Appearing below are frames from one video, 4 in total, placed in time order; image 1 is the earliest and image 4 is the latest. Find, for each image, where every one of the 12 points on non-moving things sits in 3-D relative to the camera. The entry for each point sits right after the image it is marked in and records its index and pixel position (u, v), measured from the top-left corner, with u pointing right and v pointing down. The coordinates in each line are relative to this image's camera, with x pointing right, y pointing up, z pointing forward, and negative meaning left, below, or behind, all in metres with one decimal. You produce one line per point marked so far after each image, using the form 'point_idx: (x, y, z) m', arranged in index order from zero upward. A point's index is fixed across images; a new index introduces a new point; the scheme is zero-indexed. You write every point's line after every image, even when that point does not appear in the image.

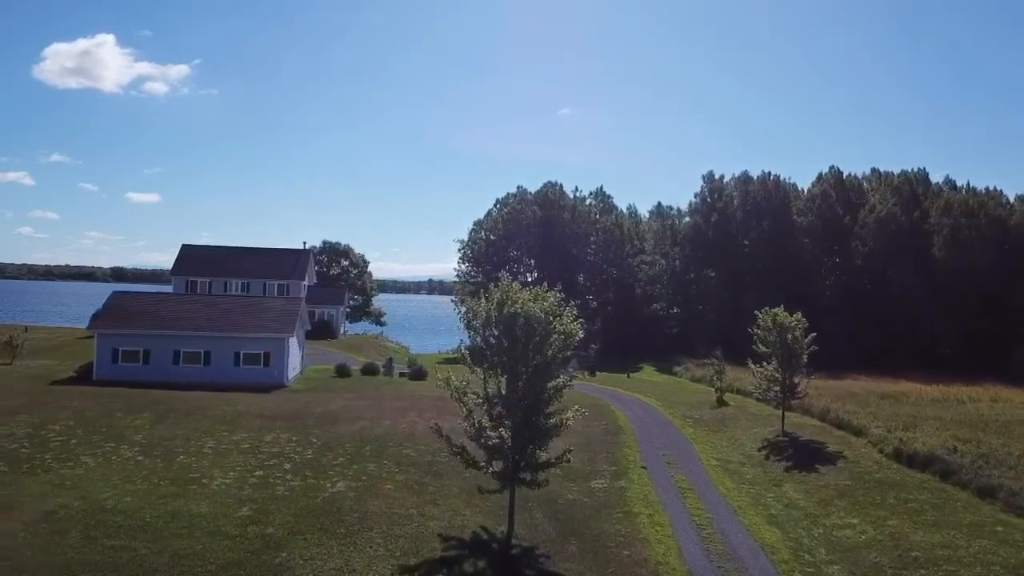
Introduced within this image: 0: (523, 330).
0: (+0.1, -0.8, +16.5) m
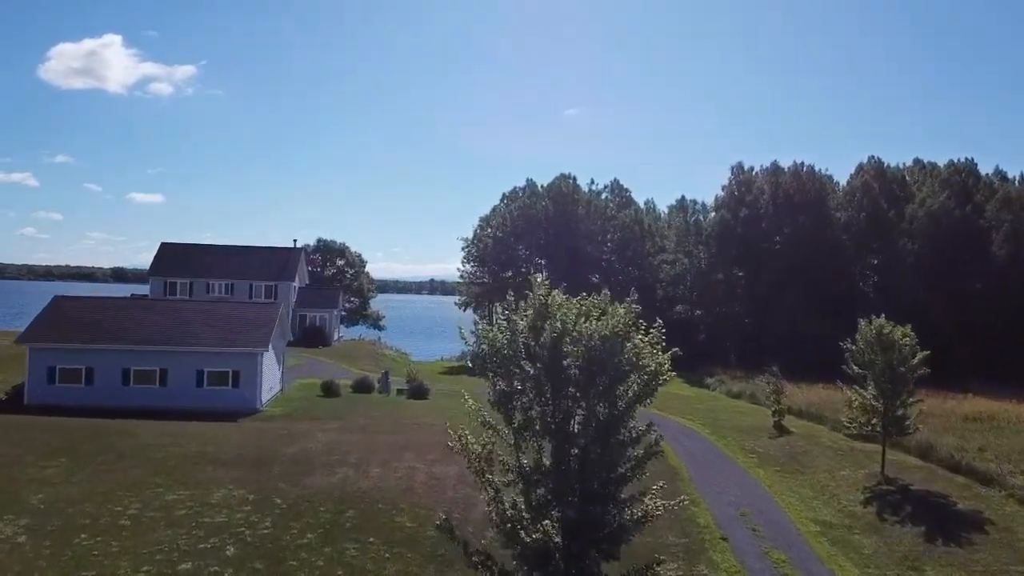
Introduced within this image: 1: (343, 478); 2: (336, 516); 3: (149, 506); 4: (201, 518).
0: (+0.8, -0.9, +10.3) m
1: (-3.8, -4.2, +20.0) m
2: (-3.3, -4.3, +16.8) m
3: (-6.9, -4.1, +17.0) m
4: (-5.7, -4.2, +16.4) m
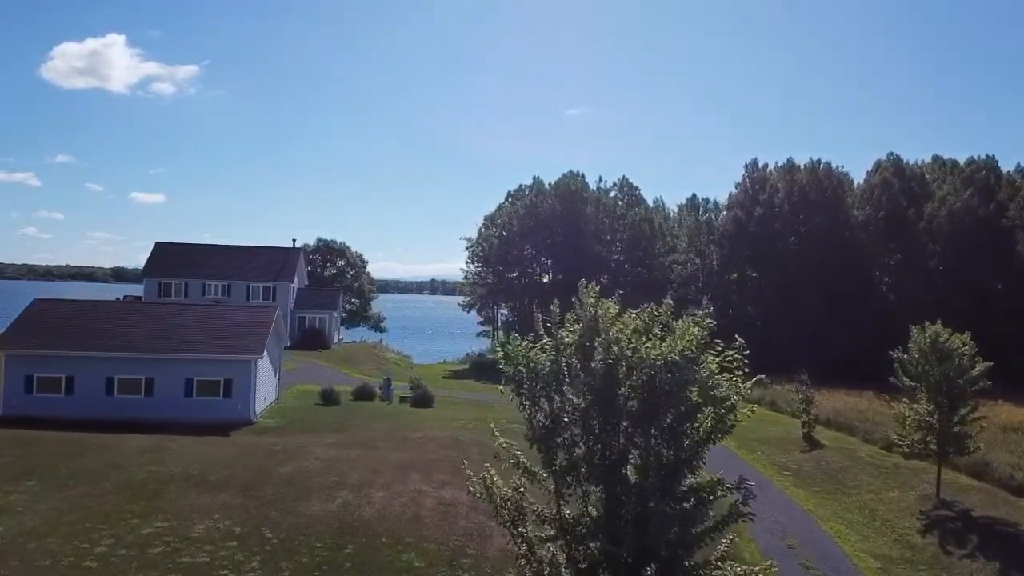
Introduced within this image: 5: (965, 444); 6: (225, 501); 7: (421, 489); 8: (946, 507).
0: (+1.1, -1.0, +8.2) m
1: (-3.4, -4.3, +17.9) m
2: (-2.9, -4.4, +14.8) m
3: (-6.5, -4.2, +14.9) m
4: (-5.3, -4.3, +14.3) m
5: (+10.0, -3.4, +19.8) m
6: (-5.6, -4.2, +17.6) m
7: (-1.9, -4.3, +19.3) m
8: (+9.6, -4.8, +19.9) m
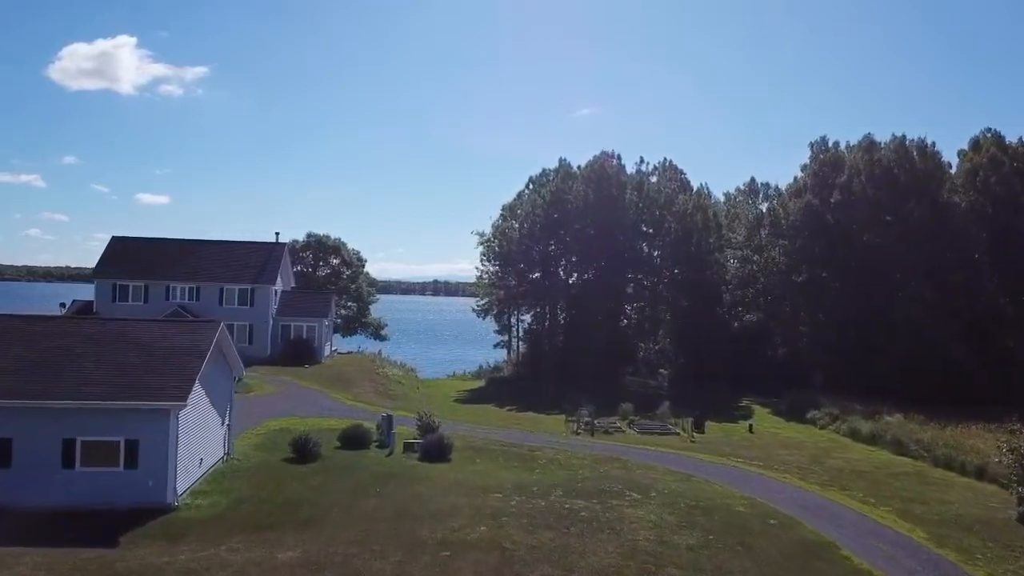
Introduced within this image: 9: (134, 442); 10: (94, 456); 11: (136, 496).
0: (+2.5, -1.1, -2.1) m
1: (-2.0, -4.4, +7.5) m
2: (-1.5, -4.5, +4.4) m
3: (-5.1, -4.3, +4.6) m
4: (-3.9, -4.4, +3.9) m
5: (+11.4, -3.5, +9.5) m
6: (-4.2, -4.3, +7.3) m
7: (-0.5, -4.4, +8.9) m
8: (+11.0, -4.9, +9.5) m
9: (-7.4, -3.0, +17.7) m
10: (-8.2, -3.3, +17.7) m
11: (-7.4, -4.1, +17.6) m
